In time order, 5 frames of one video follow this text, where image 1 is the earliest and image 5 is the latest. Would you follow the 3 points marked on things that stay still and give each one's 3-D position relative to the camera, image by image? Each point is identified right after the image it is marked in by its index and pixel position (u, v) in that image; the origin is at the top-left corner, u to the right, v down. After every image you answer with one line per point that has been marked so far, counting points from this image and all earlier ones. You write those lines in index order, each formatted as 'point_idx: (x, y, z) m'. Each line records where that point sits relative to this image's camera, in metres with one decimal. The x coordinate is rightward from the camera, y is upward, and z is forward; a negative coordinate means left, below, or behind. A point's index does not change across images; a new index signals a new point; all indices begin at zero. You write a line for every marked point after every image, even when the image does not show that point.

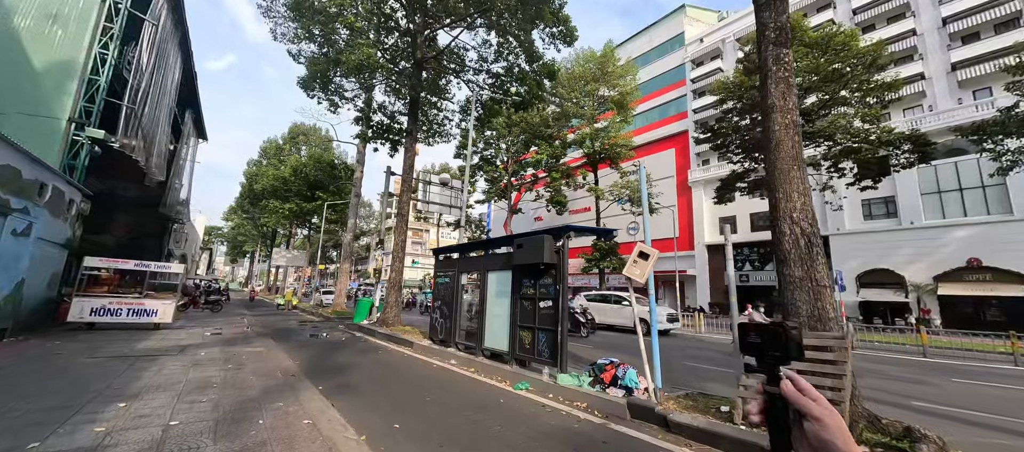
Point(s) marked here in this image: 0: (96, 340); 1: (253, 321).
0: (-8.8, -2.4, +8.2) m
1: (-10.4, -3.9, +15.6) m
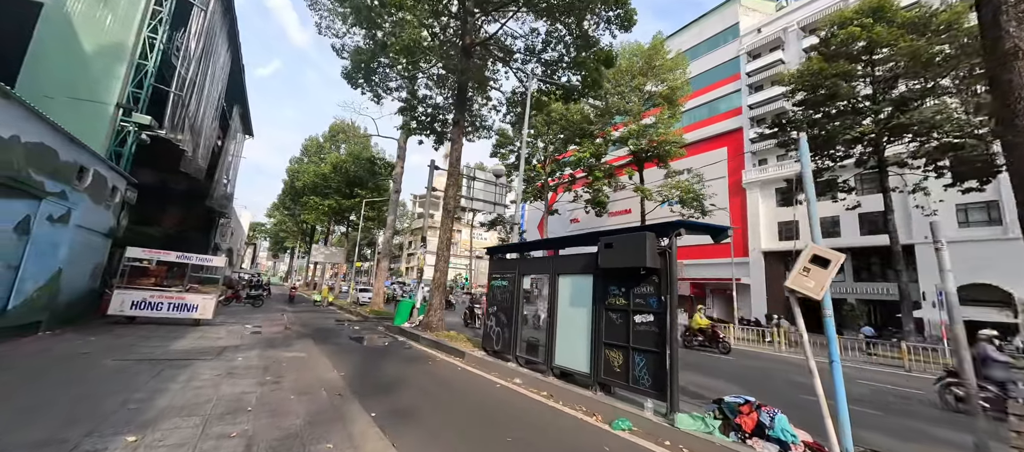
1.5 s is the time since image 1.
0: (-7.5, -2.2, +7.6) m
1: (-8.5, -3.7, +15.2) m
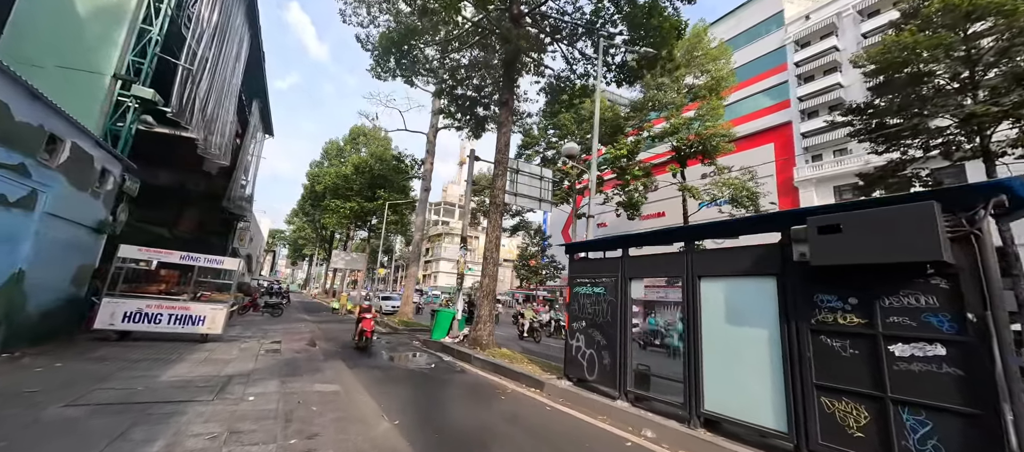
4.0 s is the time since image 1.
0: (-6.0, -2.0, +5.9) m
1: (-6.8, -3.6, +13.4) m
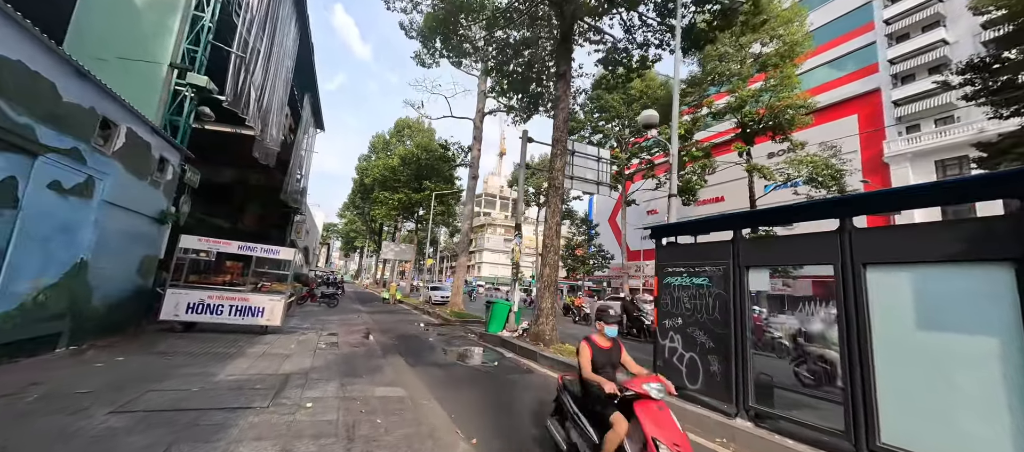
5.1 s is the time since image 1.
0: (-4.8, -1.8, +5.6) m
1: (-4.8, -3.3, +13.2) m
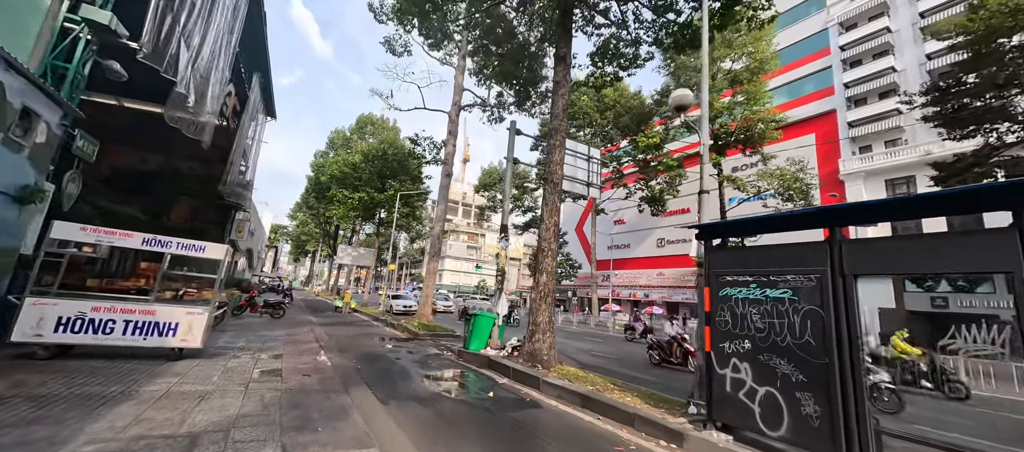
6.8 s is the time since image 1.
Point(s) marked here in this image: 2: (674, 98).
0: (-4.6, -1.6, +3.6) m
1: (-5.4, -3.2, +11.2) m
2: (+2.5, +2.0, +6.1) m
